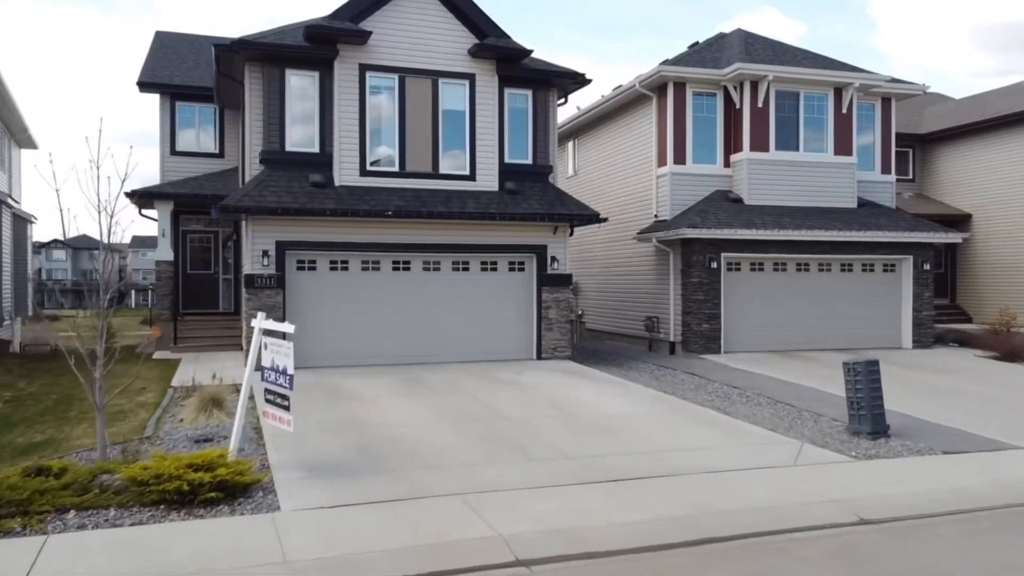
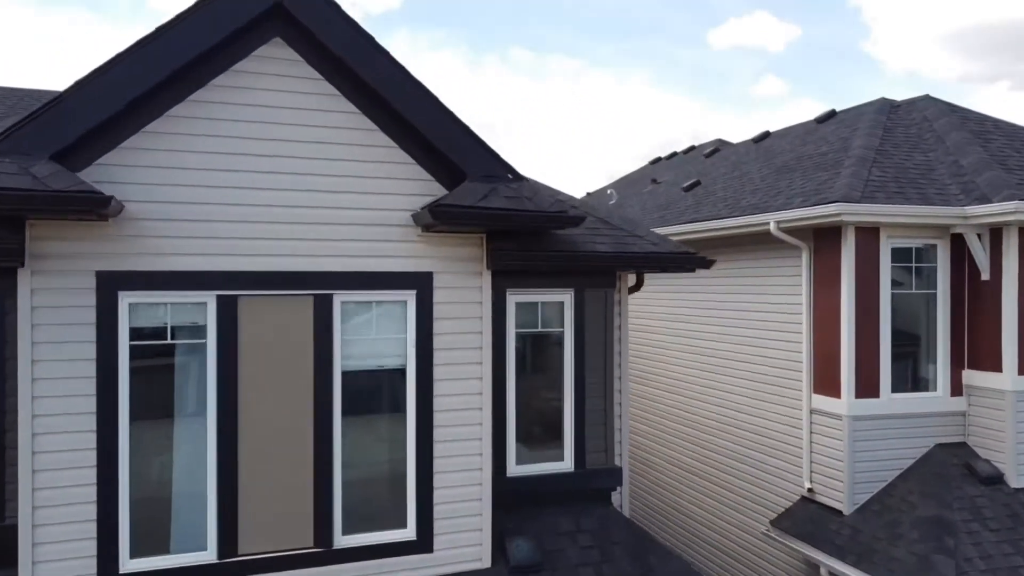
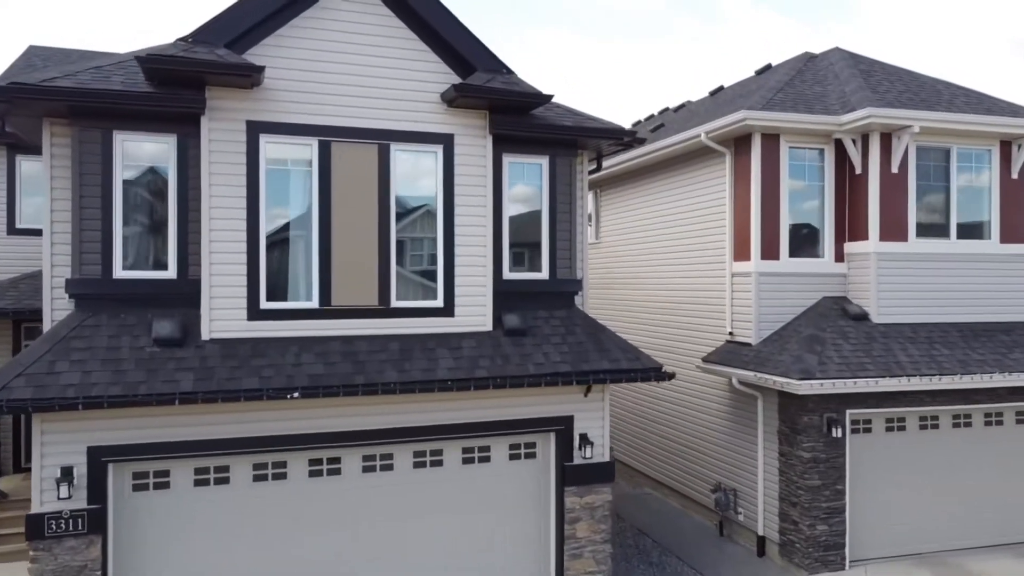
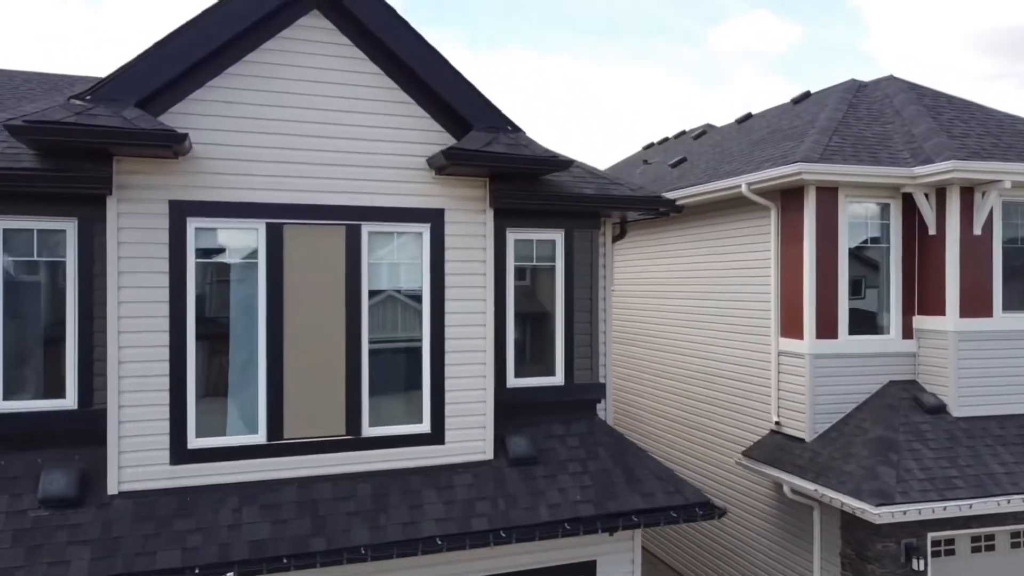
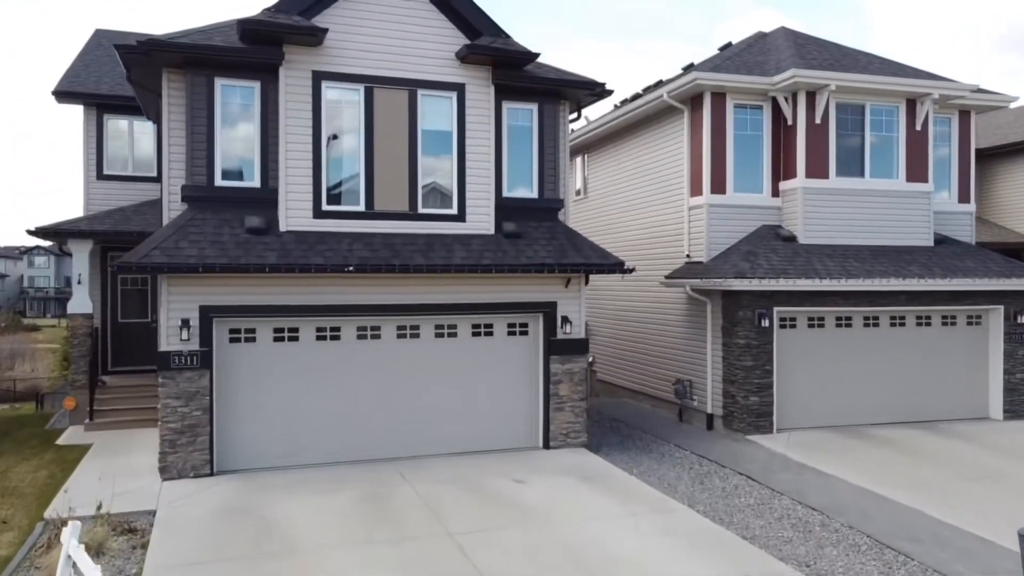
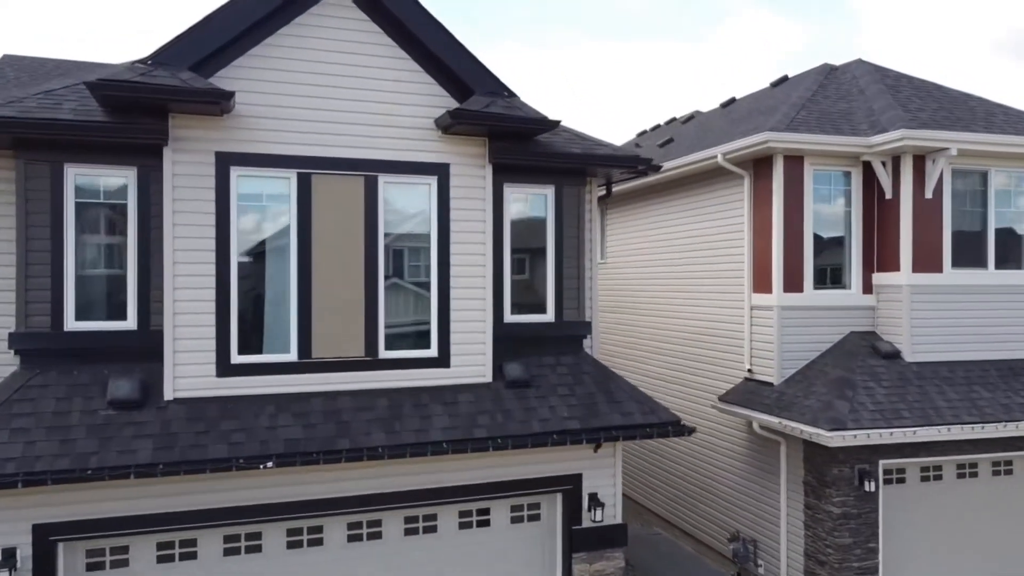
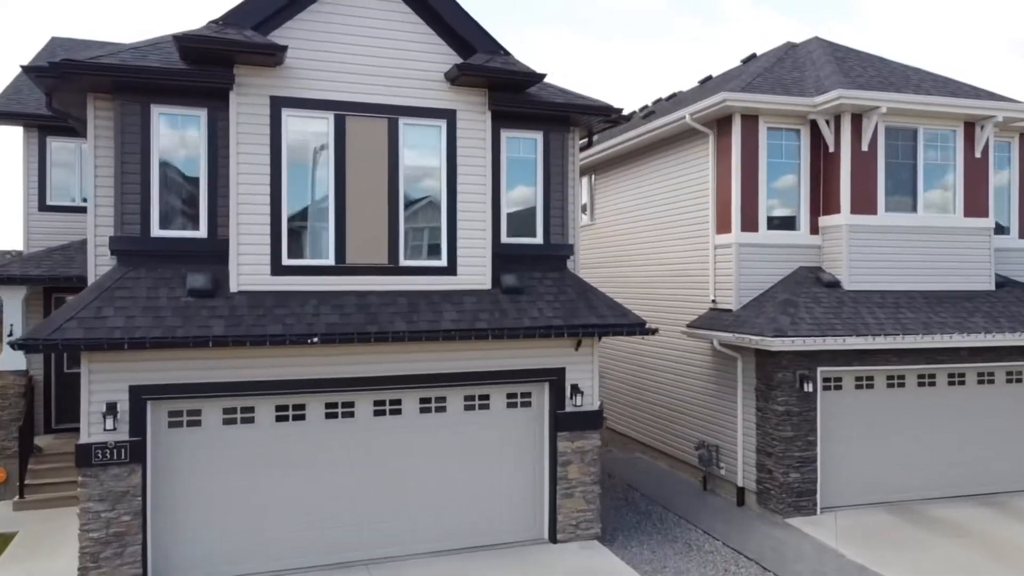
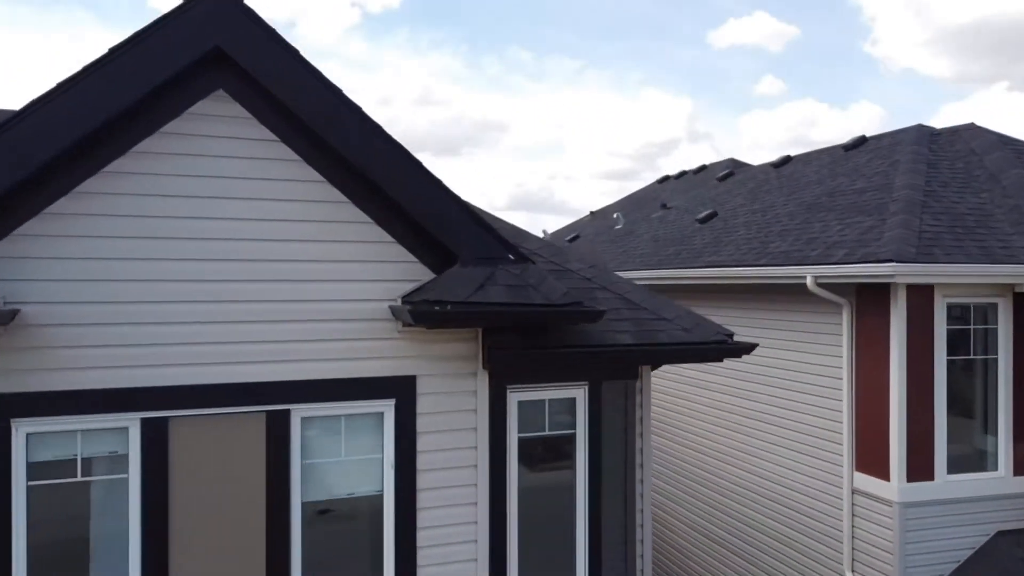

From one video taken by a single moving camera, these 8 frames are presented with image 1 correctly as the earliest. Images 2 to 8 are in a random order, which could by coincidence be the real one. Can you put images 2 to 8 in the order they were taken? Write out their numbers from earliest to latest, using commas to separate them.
5, 7, 3, 6, 4, 2, 8
